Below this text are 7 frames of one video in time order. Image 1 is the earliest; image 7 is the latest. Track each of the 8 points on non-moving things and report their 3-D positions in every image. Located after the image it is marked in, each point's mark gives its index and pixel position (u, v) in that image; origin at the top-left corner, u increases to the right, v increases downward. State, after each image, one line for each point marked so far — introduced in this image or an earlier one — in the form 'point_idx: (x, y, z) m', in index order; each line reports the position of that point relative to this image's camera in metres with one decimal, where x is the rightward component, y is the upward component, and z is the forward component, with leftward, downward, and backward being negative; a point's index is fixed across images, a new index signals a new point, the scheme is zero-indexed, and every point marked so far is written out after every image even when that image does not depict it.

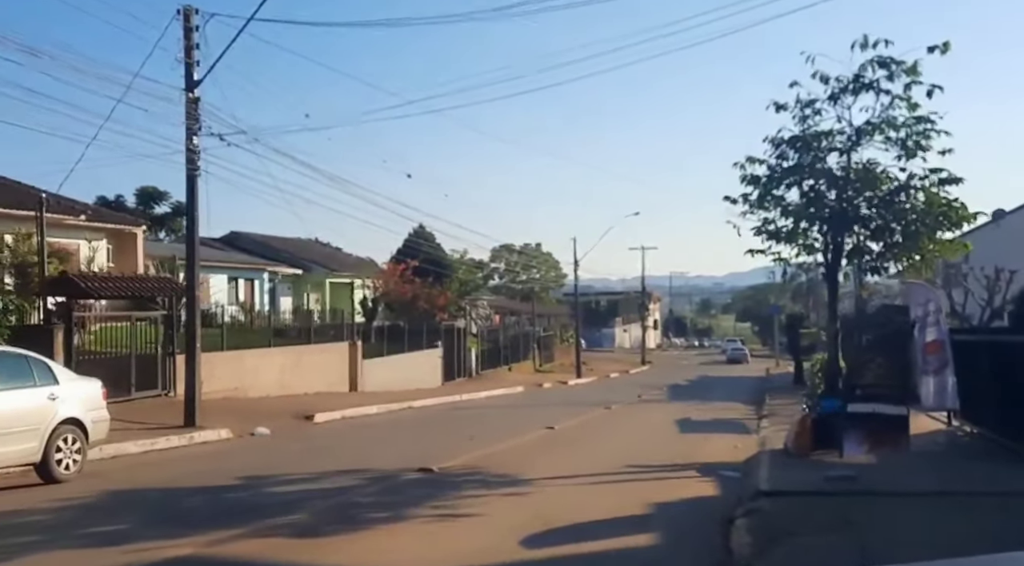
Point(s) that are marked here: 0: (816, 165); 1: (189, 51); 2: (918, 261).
0: (+5.0, +2.0, +14.7) m
1: (-6.3, +4.5, +17.3) m
2: (+6.8, +0.4, +14.9) m
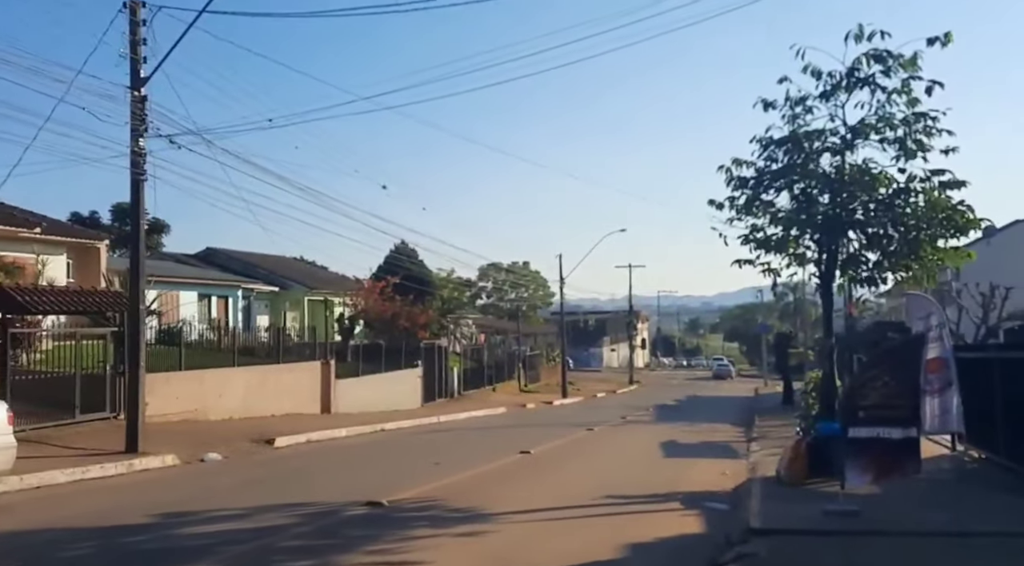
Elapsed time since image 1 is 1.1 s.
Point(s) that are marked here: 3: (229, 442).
0: (+4.5, +1.8, +13.5) m
1: (-6.8, +4.3, +16.1) m
2: (+6.3, +0.2, +13.8) m
3: (-6.1, -3.5, +19.3) m
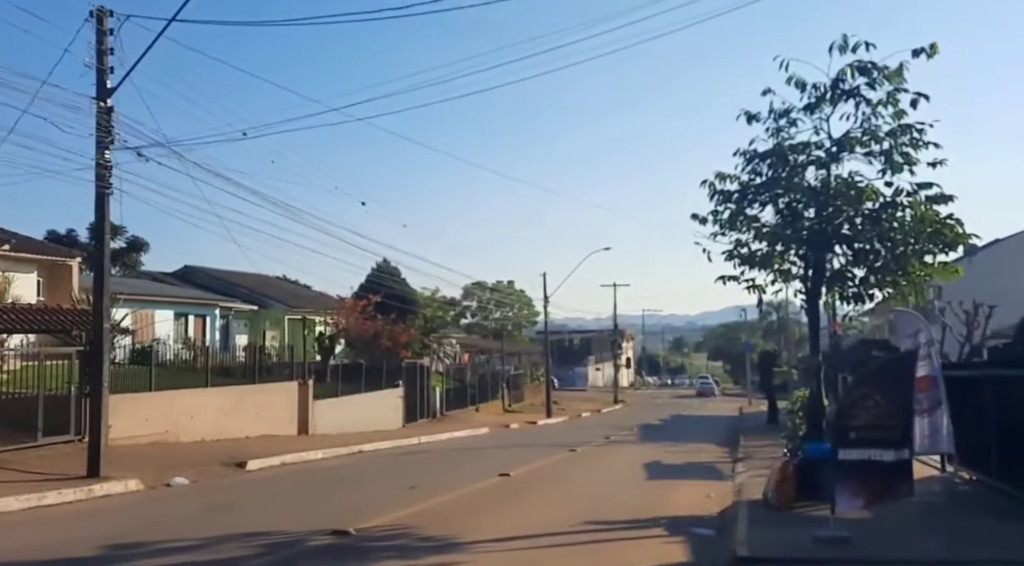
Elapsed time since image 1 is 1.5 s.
0: (+4.2, +1.5, +13.2) m
1: (-7.2, +4.0, +15.6) m
2: (+6.0, -0.1, +13.4) m
3: (-6.6, -3.8, +18.7) m
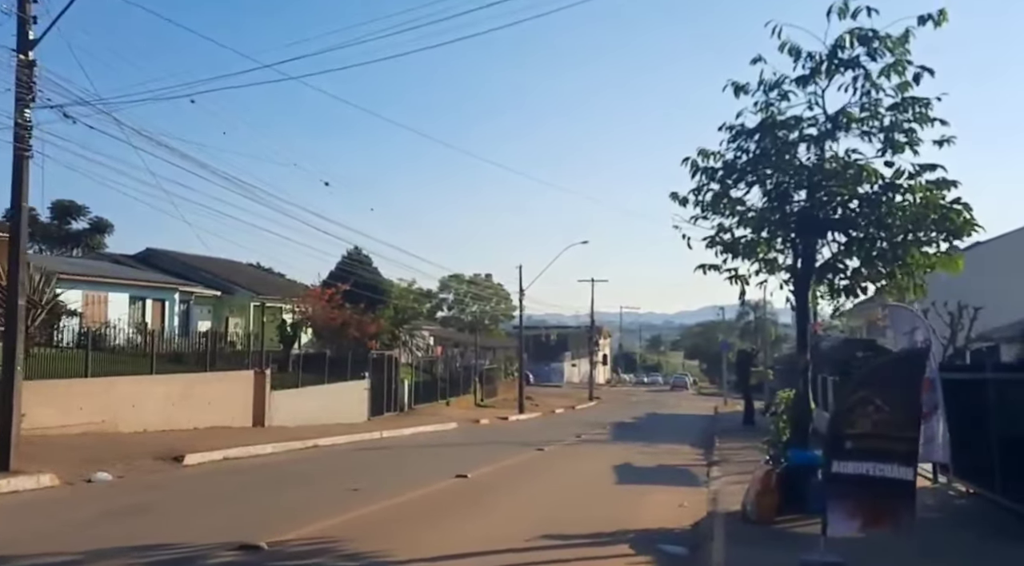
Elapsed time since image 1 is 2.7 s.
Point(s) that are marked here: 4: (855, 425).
0: (+3.6, +1.7, +11.9) m
1: (-7.8, +4.4, +14.0) m
2: (+5.4, 0.0, +12.2) m
3: (-7.4, -3.4, +17.2) m
4: (+3.0, -1.2, +7.7) m
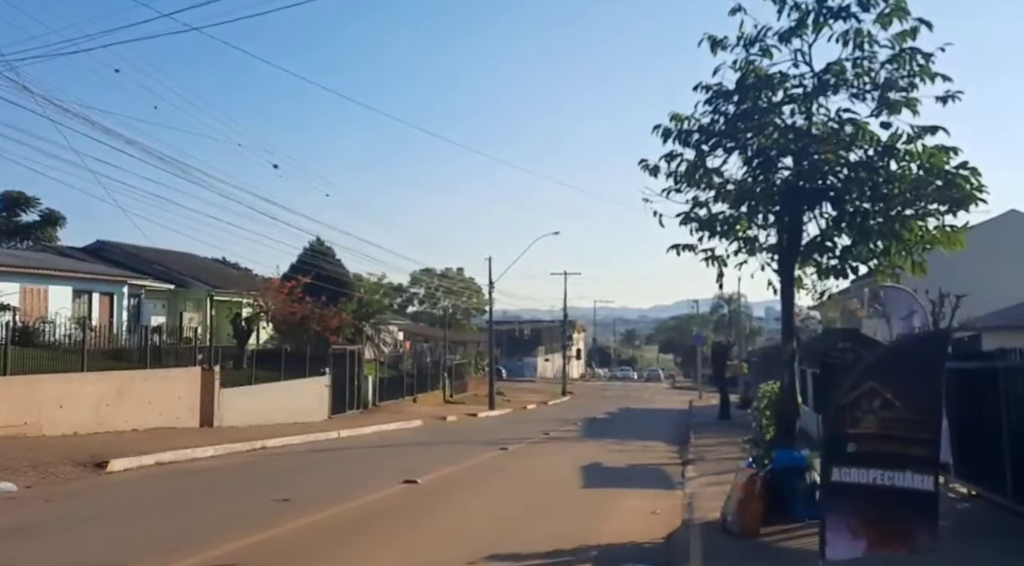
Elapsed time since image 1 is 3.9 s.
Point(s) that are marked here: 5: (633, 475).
0: (+3.0, +1.9, +10.5) m
1: (-8.5, +4.6, +12.3) m
2: (+4.7, +0.3, +10.9) m
3: (-8.1, -3.2, +15.5) m
4: (+2.5, -1.0, +6.4) m
5: (+2.3, -3.6, +16.8) m
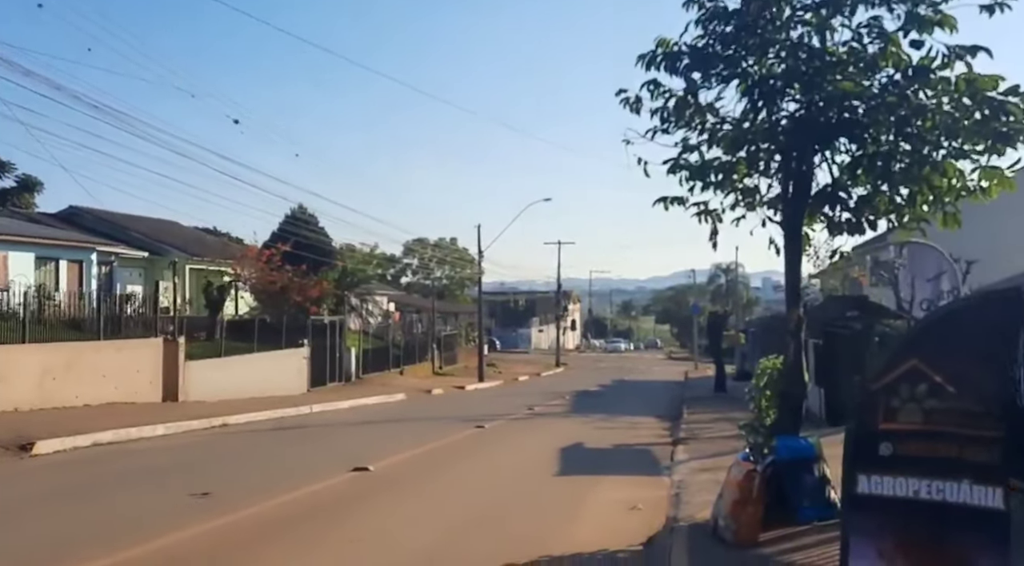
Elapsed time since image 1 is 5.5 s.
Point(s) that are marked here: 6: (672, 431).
0: (+2.6, +2.4, +8.7) m
1: (-8.9, +5.1, +10.4) m
2: (+4.3, +0.7, +9.1) m
3: (-8.6, -2.6, +13.8) m
4: (+2.0, -0.7, +4.7) m
5: (+1.8, -3.0, +15.2) m
6: (+3.6, -3.3, +19.9) m
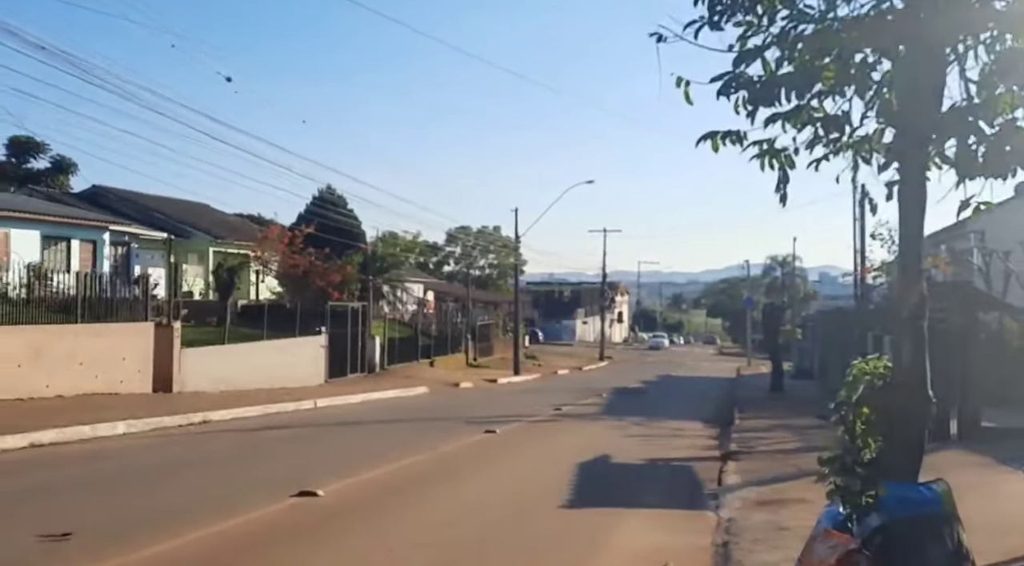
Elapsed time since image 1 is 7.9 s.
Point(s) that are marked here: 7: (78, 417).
0: (+2.4, +2.6, +5.7) m
1: (-9.0, +5.5, +8.0) m
2: (+4.1, +1.0, +6.0) m
3: (-8.5, -2.1, +11.4) m
4: (+1.6, -0.5, +1.7) m
5: (+1.9, -2.7, +12.2) m
6: (+3.9, -3.0, +16.8) m
7: (-8.3, -2.6, +17.4) m
